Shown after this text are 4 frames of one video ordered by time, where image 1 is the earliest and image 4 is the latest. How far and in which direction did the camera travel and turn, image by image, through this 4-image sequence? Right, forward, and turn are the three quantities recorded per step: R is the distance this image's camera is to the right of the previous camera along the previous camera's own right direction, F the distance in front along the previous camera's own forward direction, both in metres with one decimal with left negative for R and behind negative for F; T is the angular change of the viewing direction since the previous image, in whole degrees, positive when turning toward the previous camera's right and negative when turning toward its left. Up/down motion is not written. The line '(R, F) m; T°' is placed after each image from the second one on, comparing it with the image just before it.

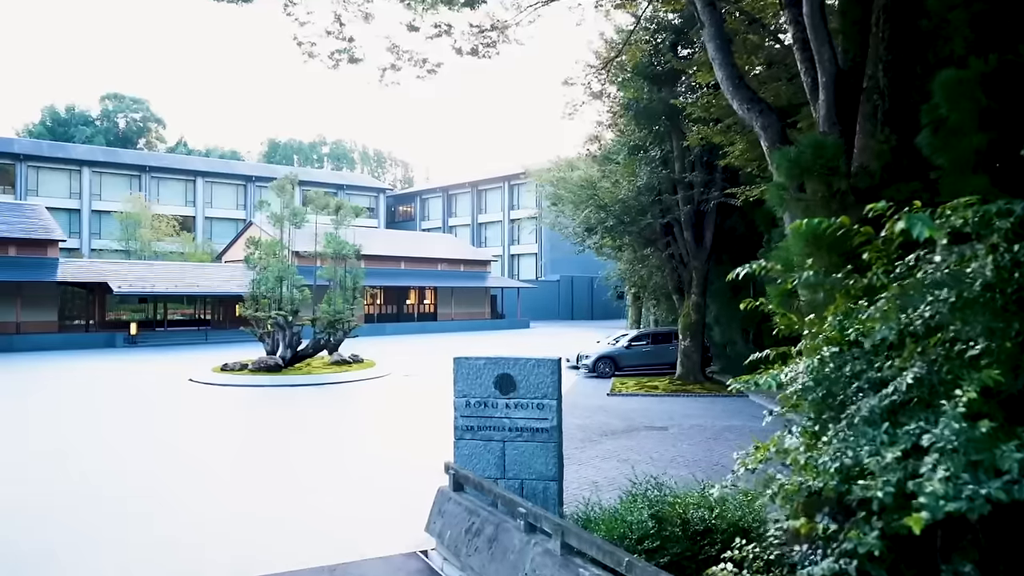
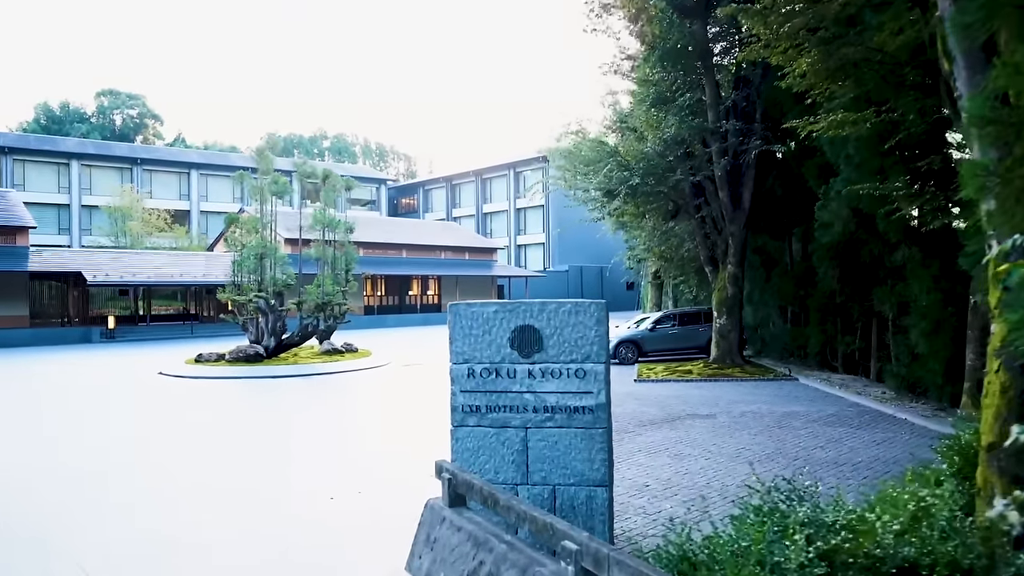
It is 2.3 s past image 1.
(-0.1, +2.2) m; 0°
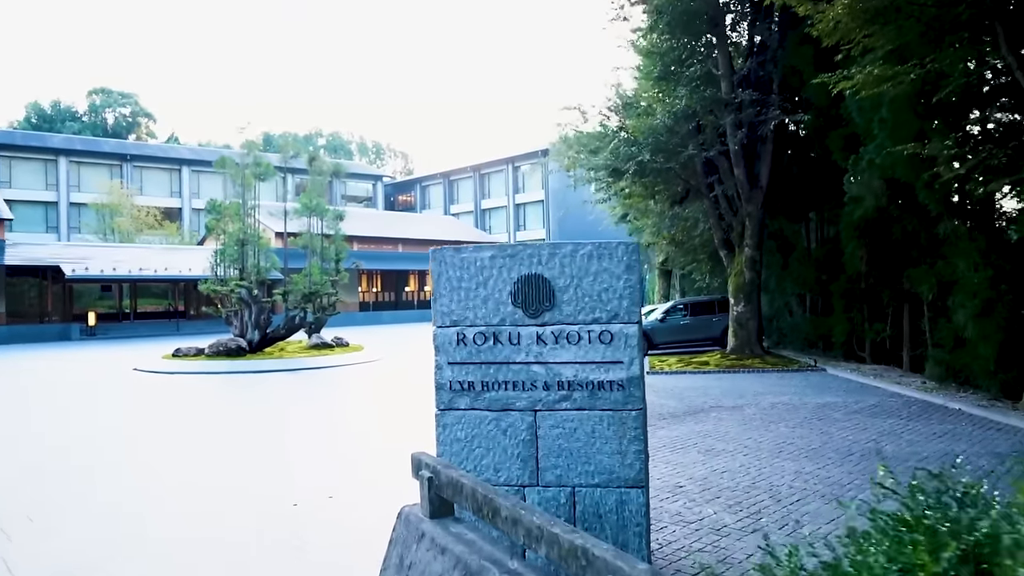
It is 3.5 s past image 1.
(0.0, +1.1) m; 0°
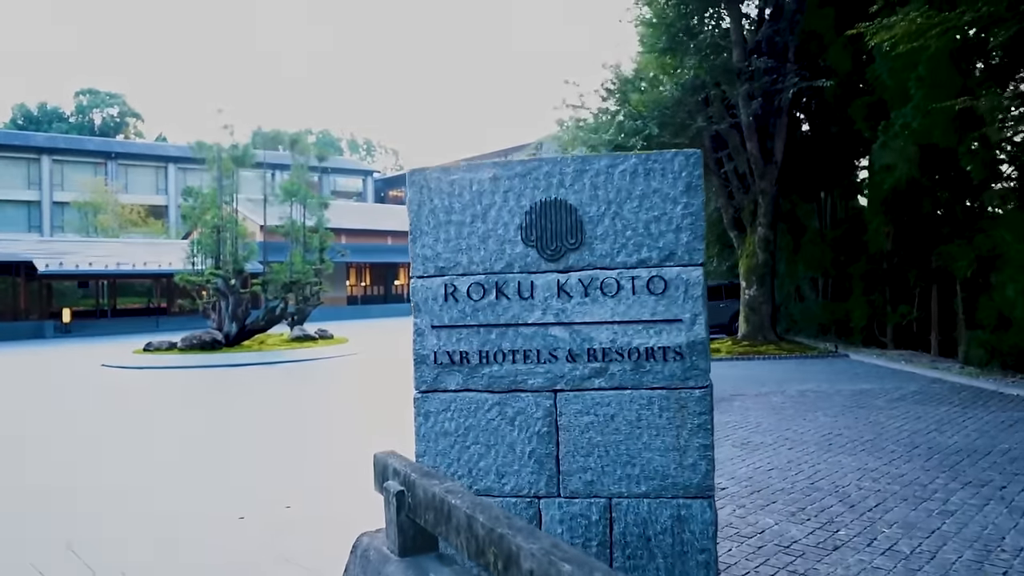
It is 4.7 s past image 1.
(-0.1, +1.0) m; 0°
